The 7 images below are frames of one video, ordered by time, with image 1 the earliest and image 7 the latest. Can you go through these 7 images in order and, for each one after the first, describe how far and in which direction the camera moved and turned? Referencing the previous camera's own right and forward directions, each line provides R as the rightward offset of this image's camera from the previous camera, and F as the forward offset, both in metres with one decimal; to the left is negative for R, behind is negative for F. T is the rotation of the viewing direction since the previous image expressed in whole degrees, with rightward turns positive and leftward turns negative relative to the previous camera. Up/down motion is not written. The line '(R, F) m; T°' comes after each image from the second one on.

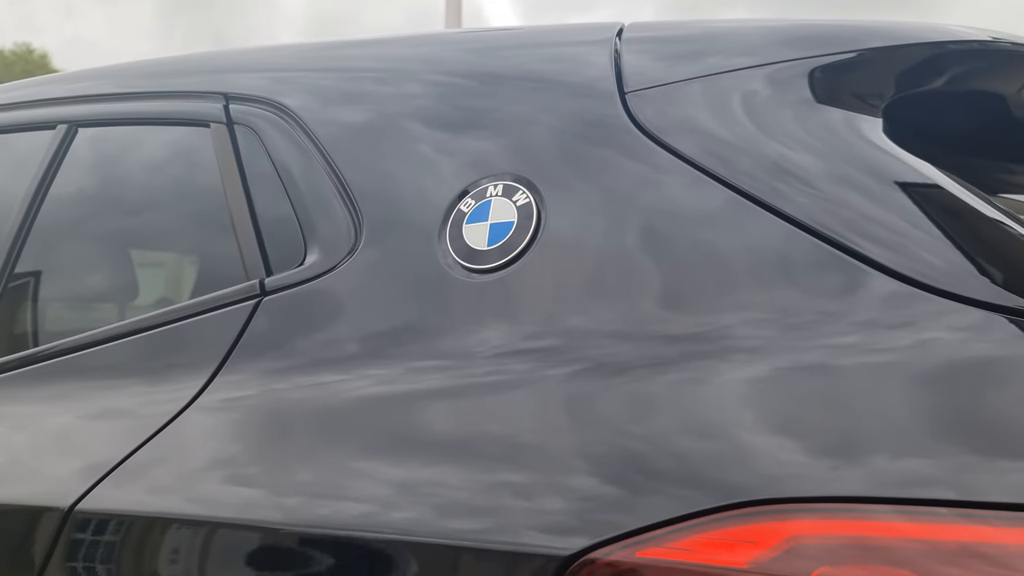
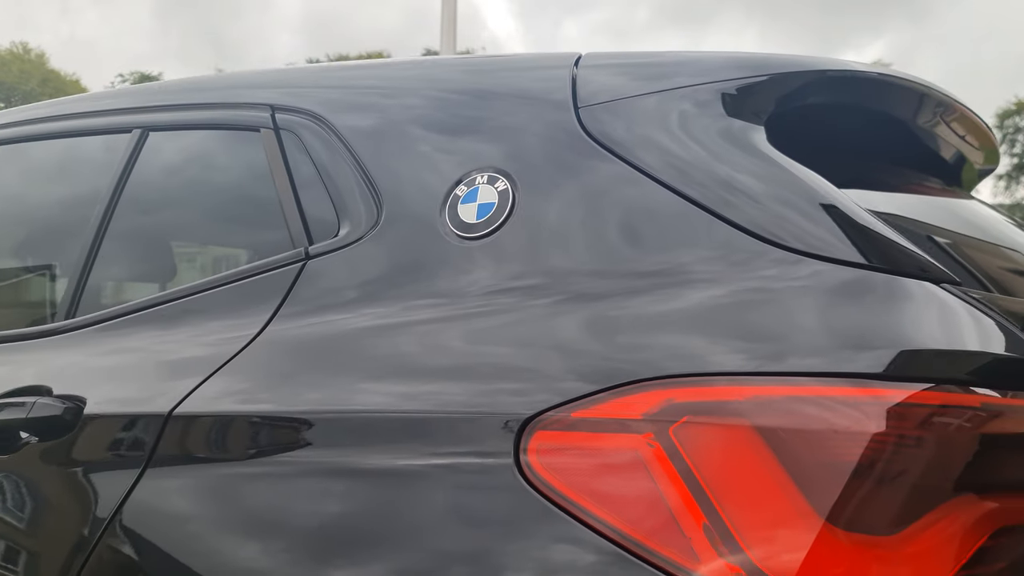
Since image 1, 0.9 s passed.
(0.0, -0.3) m; 0°
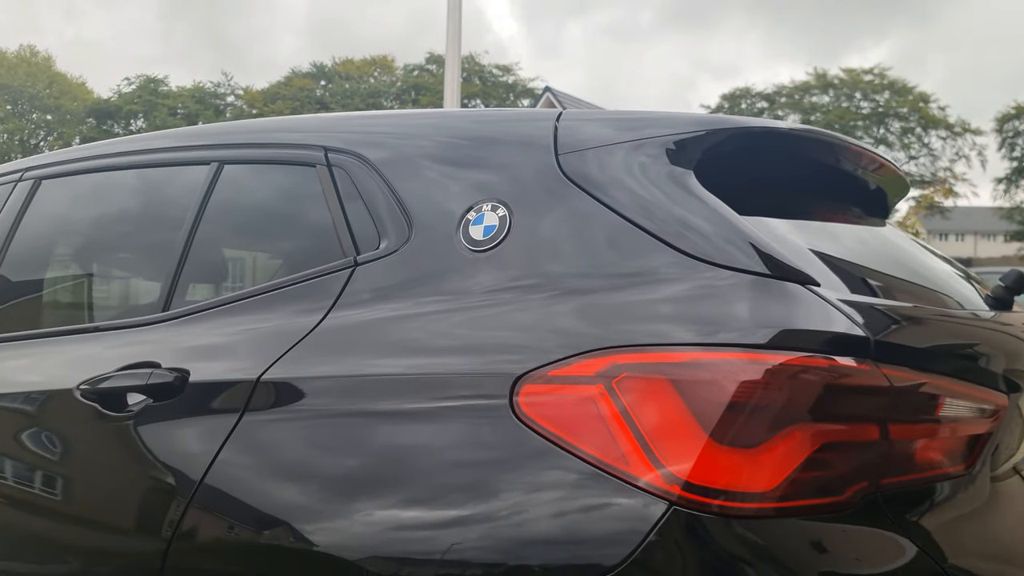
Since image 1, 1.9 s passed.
(0.0, -0.4) m; 0°
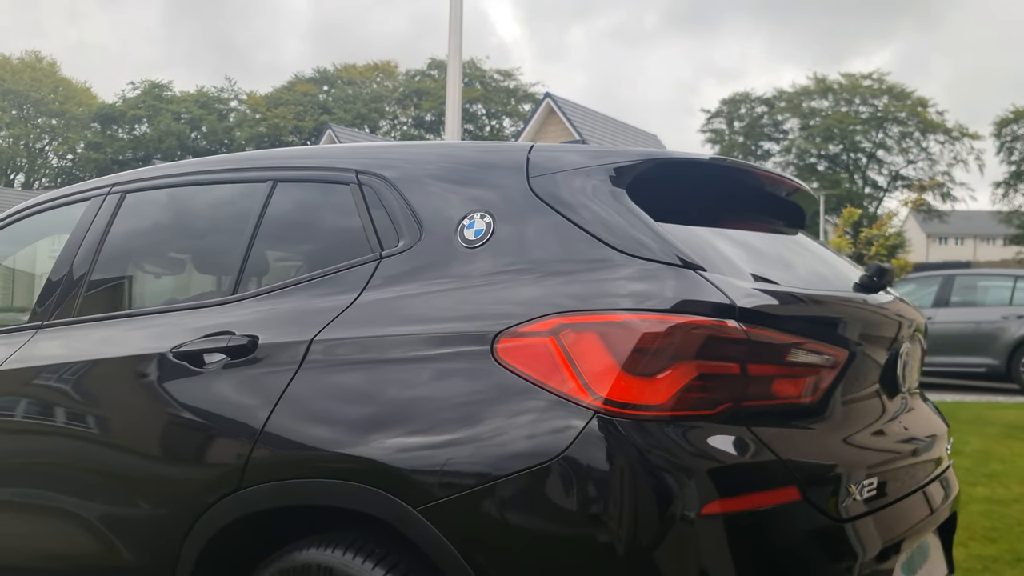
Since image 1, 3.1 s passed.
(0.0, -0.5) m; 0°
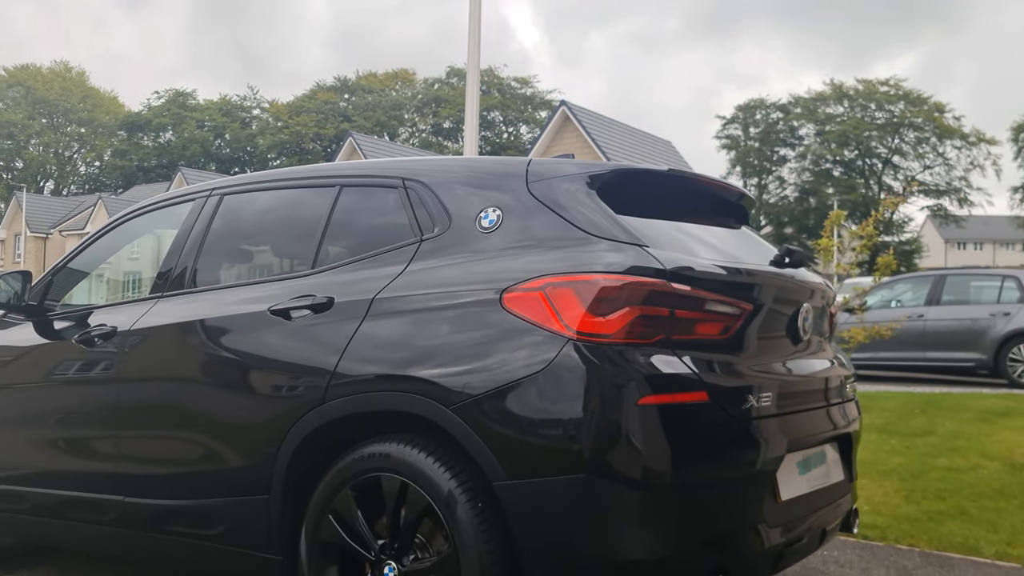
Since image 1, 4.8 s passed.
(0.0, -0.7) m; -1°
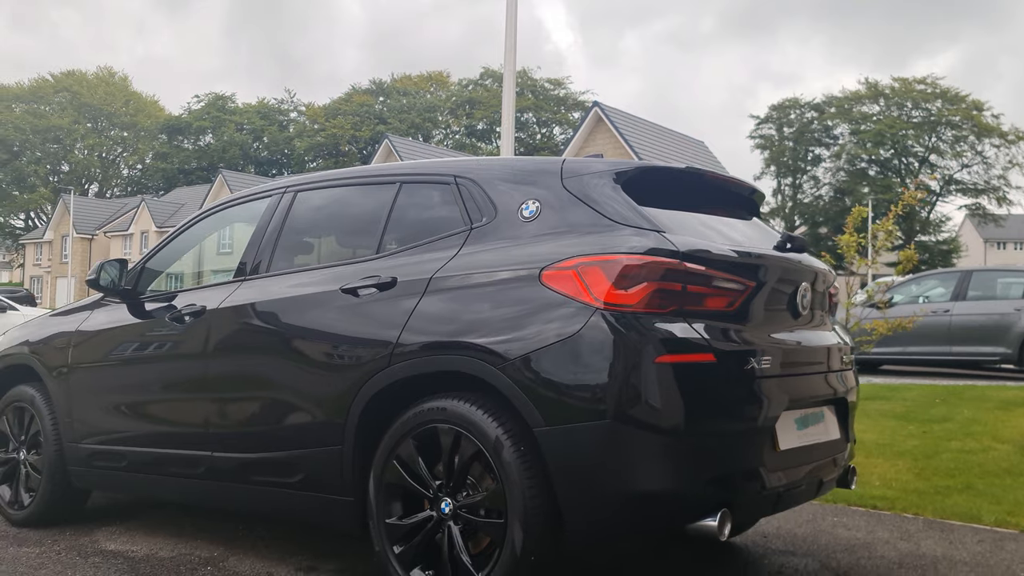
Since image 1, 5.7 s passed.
(0.0, -0.5) m; -2°
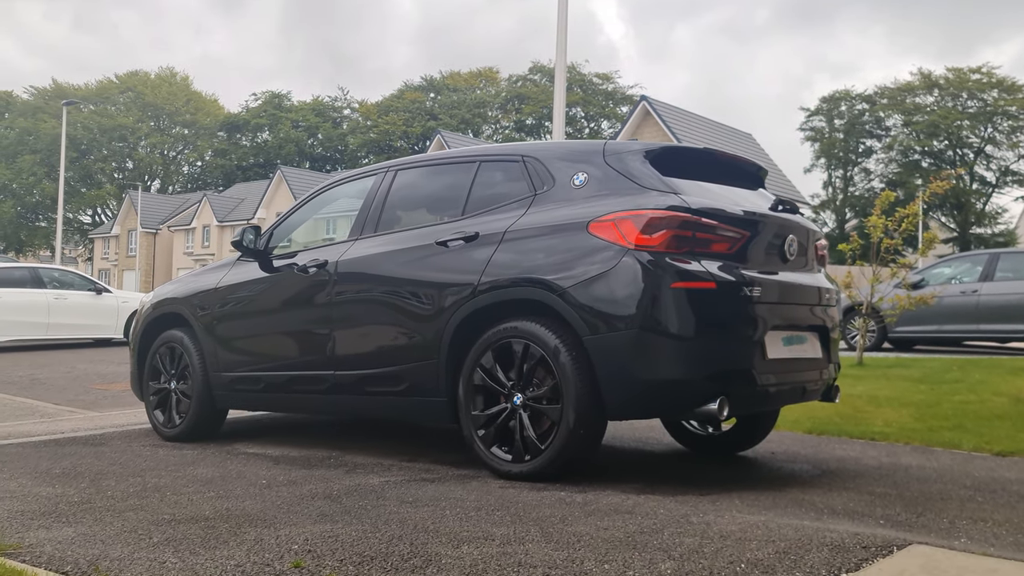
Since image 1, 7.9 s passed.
(0.0, -1.0) m; -3°
